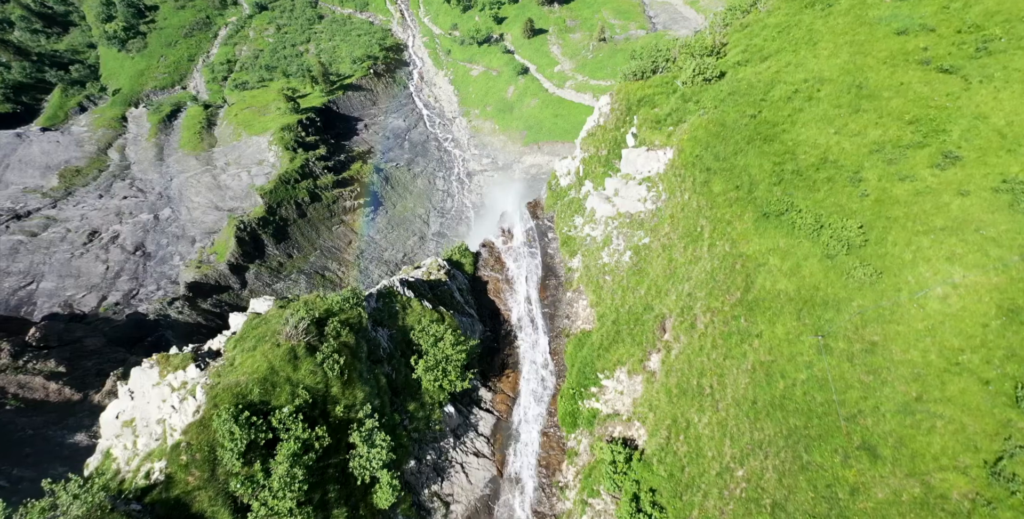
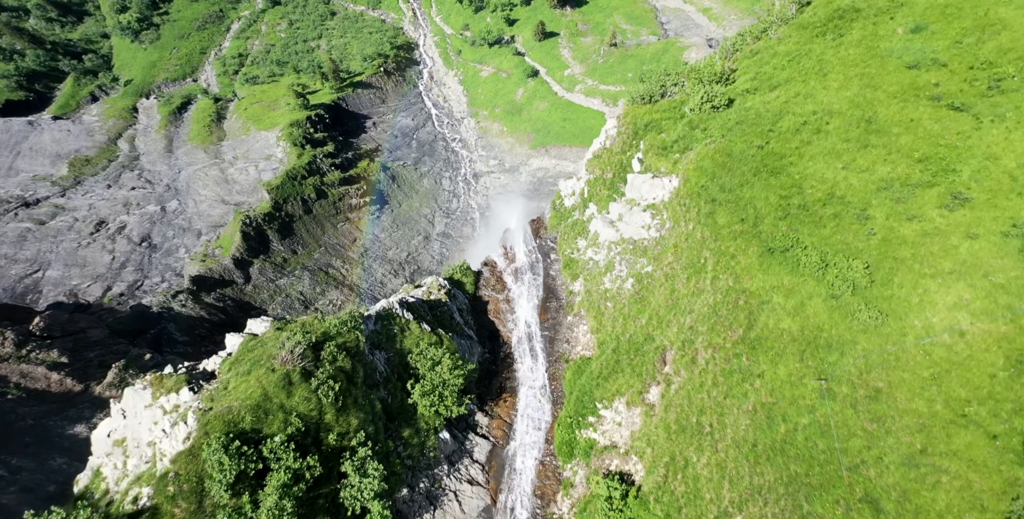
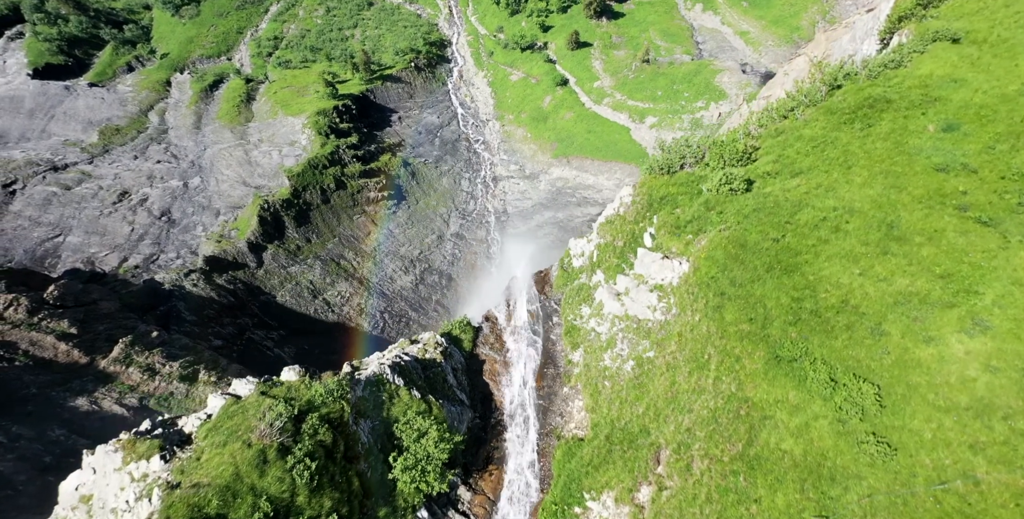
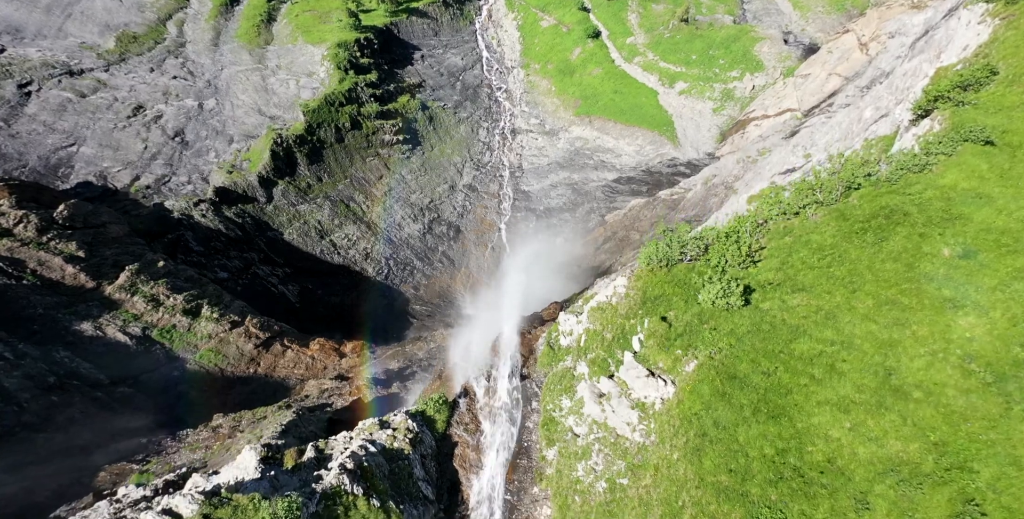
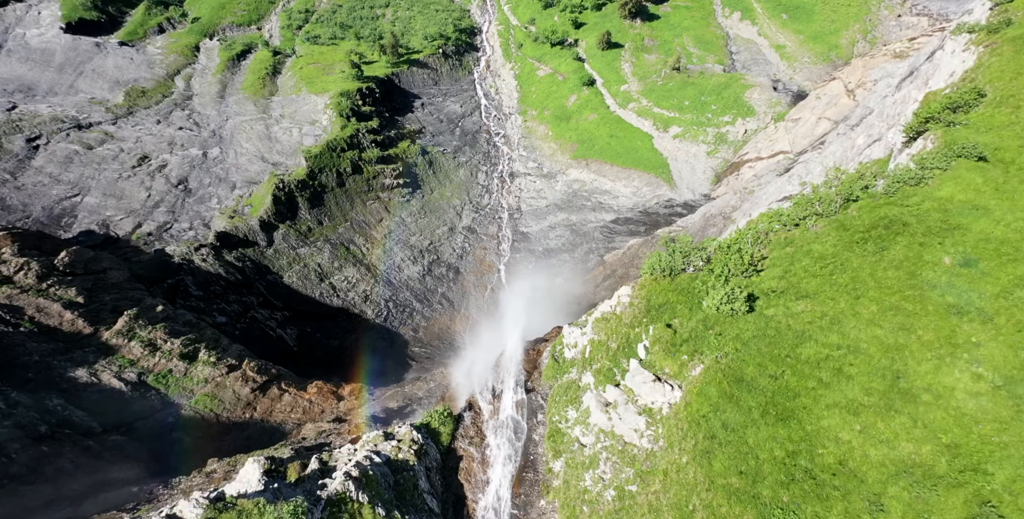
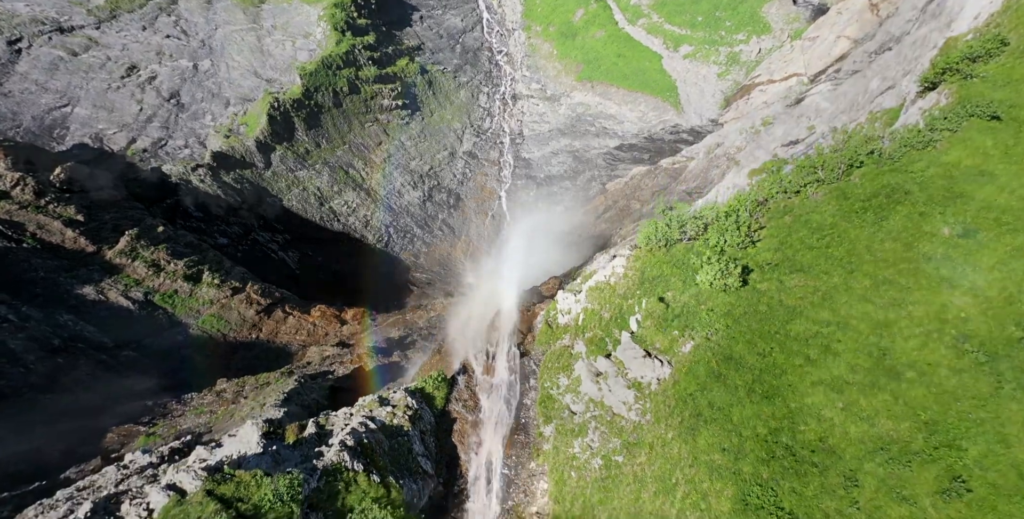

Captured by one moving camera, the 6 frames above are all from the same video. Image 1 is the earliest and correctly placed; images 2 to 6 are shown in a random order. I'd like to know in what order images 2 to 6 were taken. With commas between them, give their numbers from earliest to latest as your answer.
2, 3, 5, 4, 6
